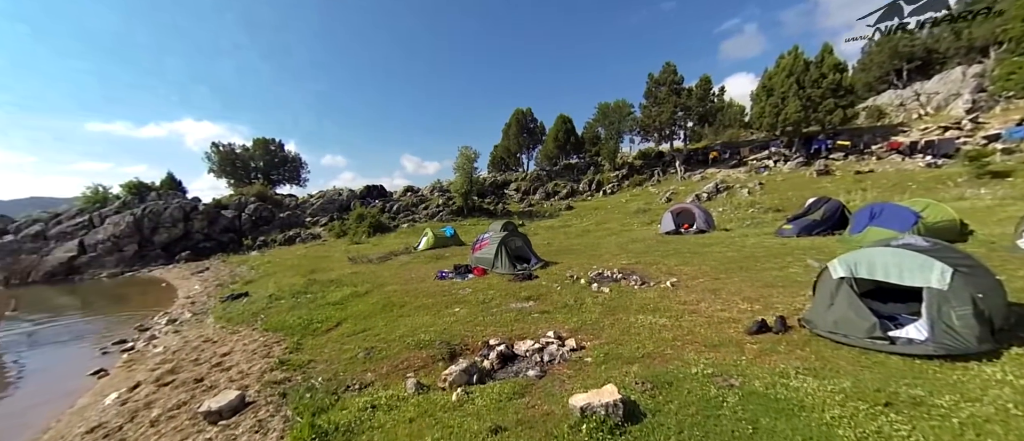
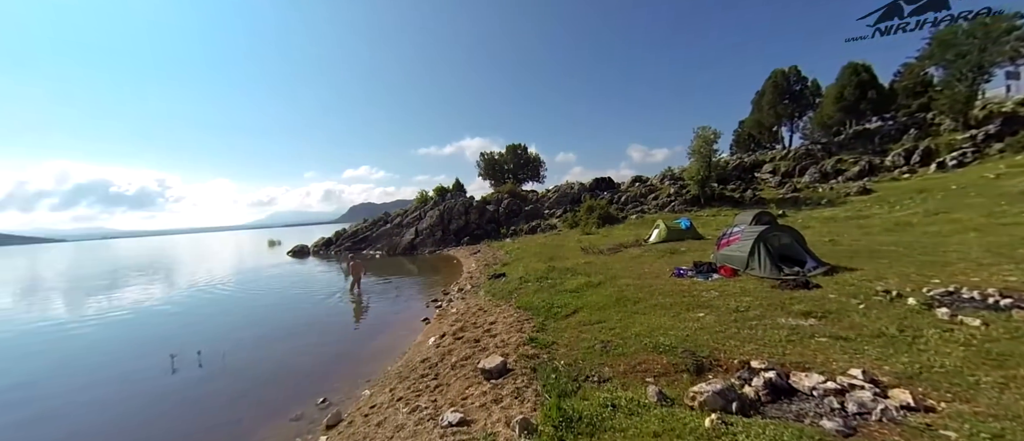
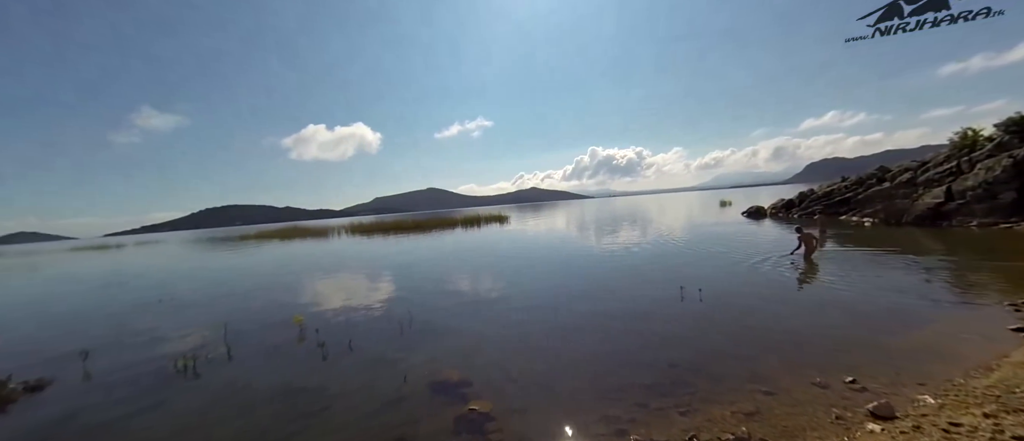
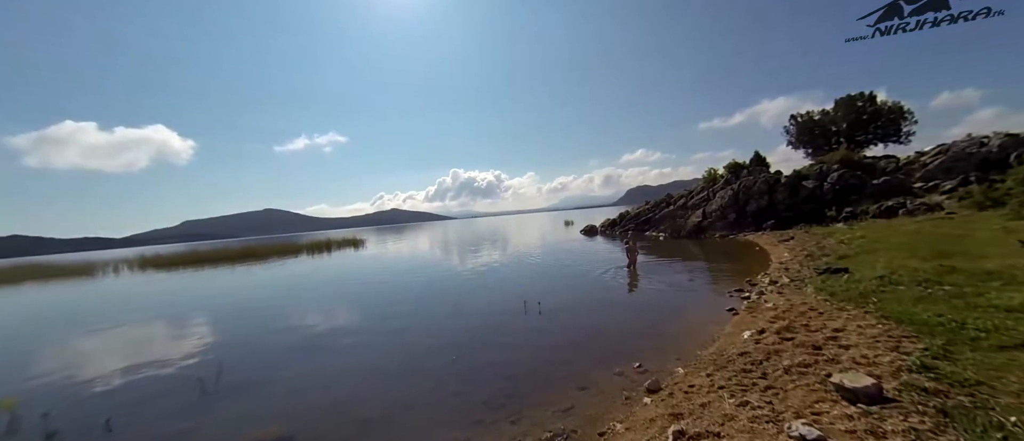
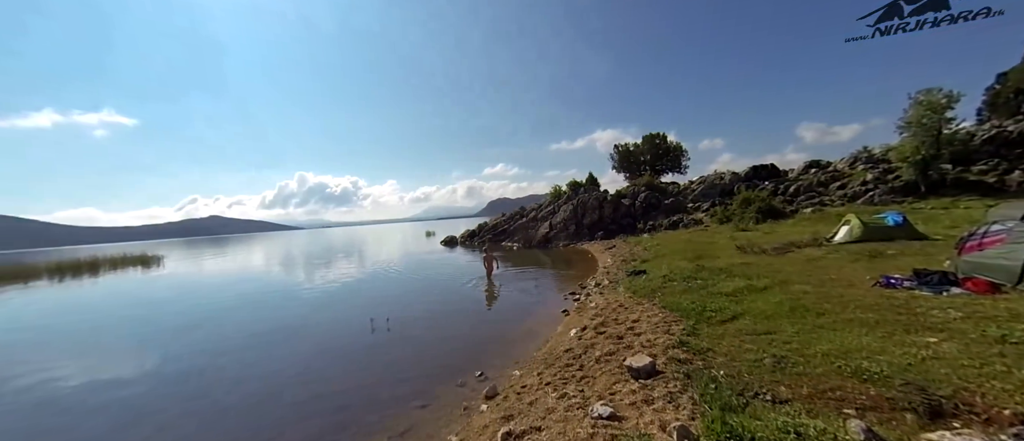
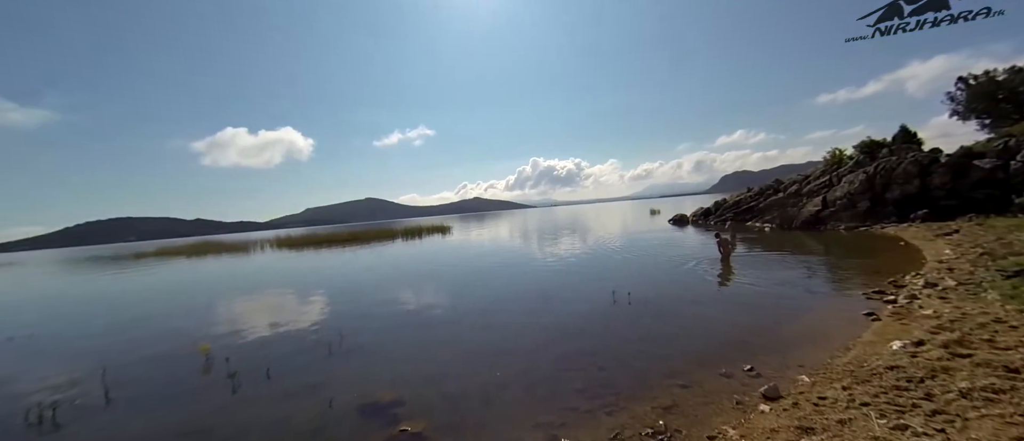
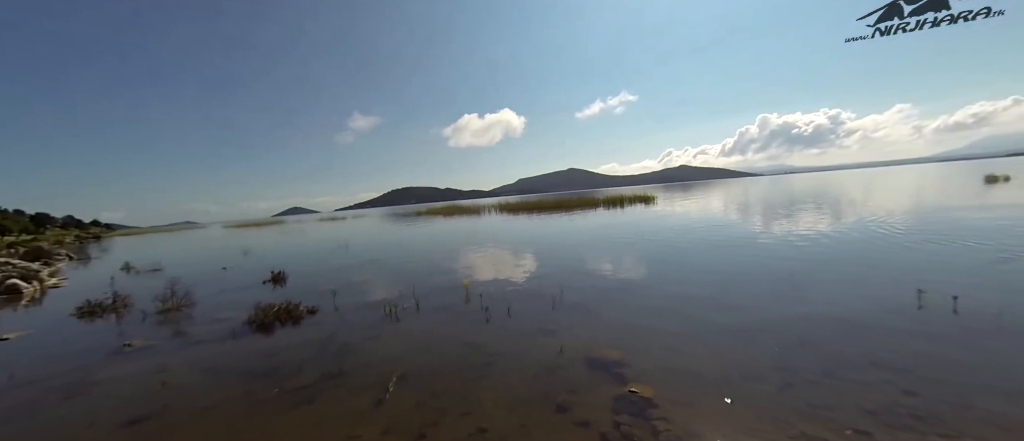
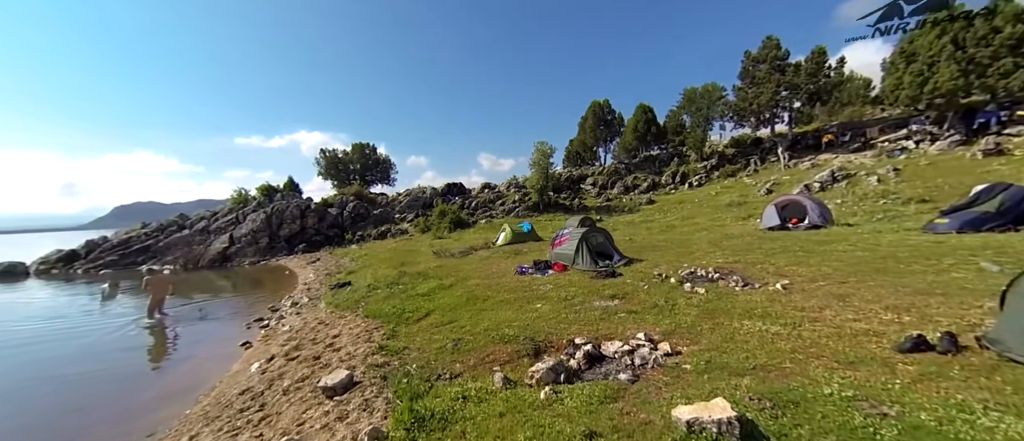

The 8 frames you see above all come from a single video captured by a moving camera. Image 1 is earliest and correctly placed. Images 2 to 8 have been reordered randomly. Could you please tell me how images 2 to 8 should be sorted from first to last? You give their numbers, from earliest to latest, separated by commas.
8, 2, 5, 4, 6, 3, 7
